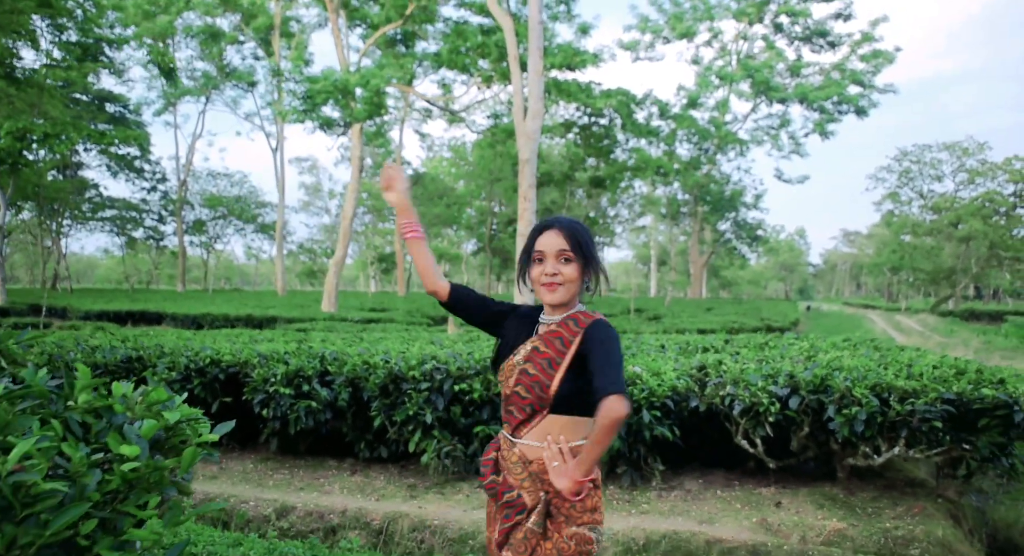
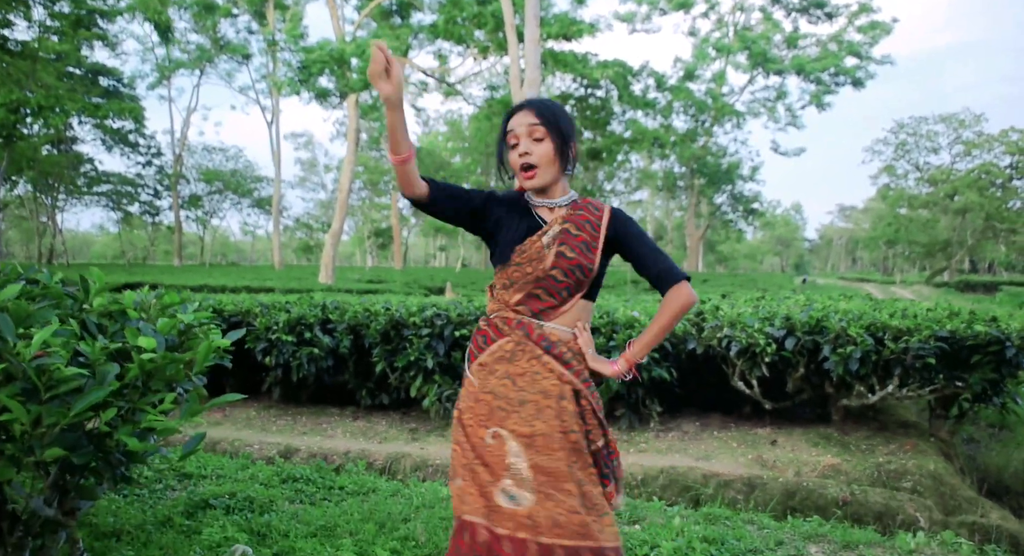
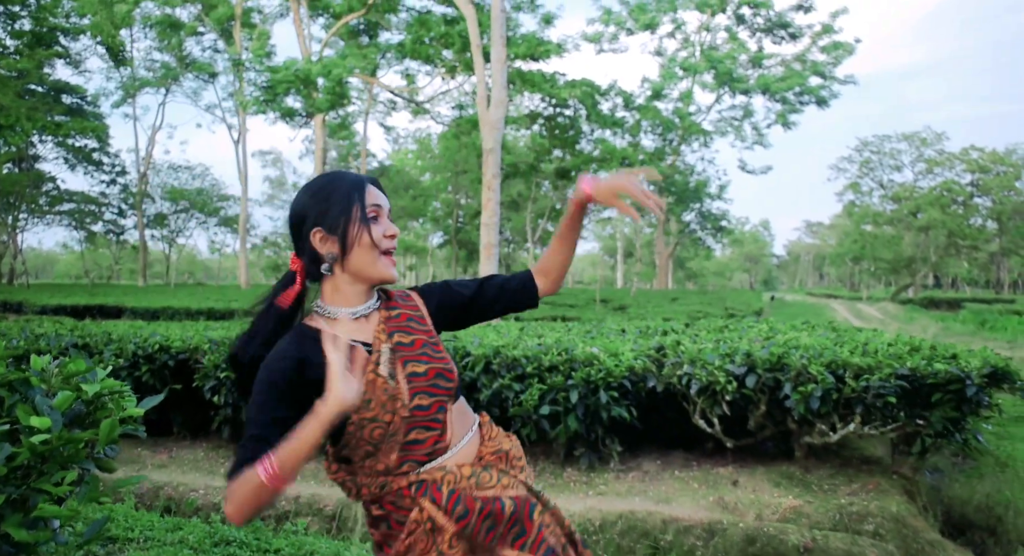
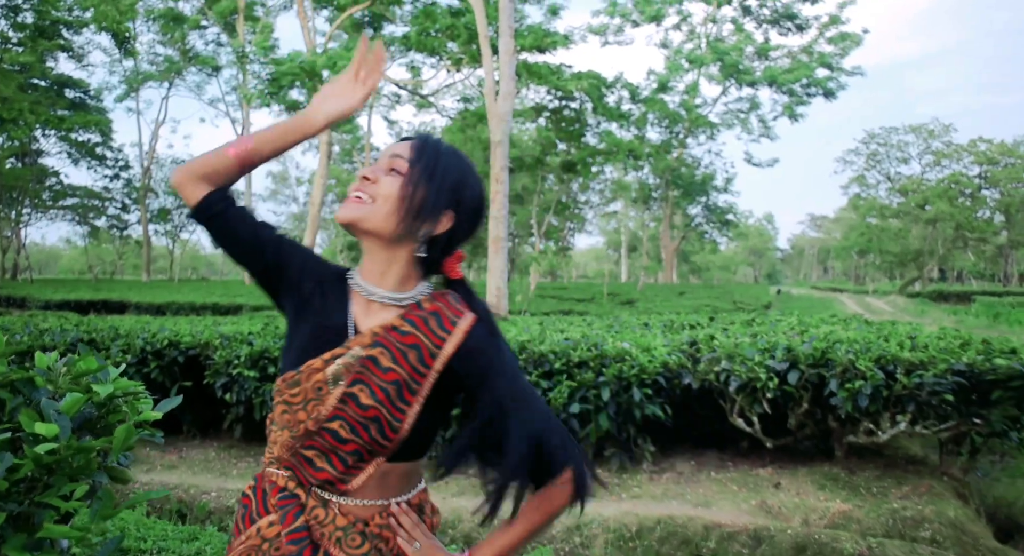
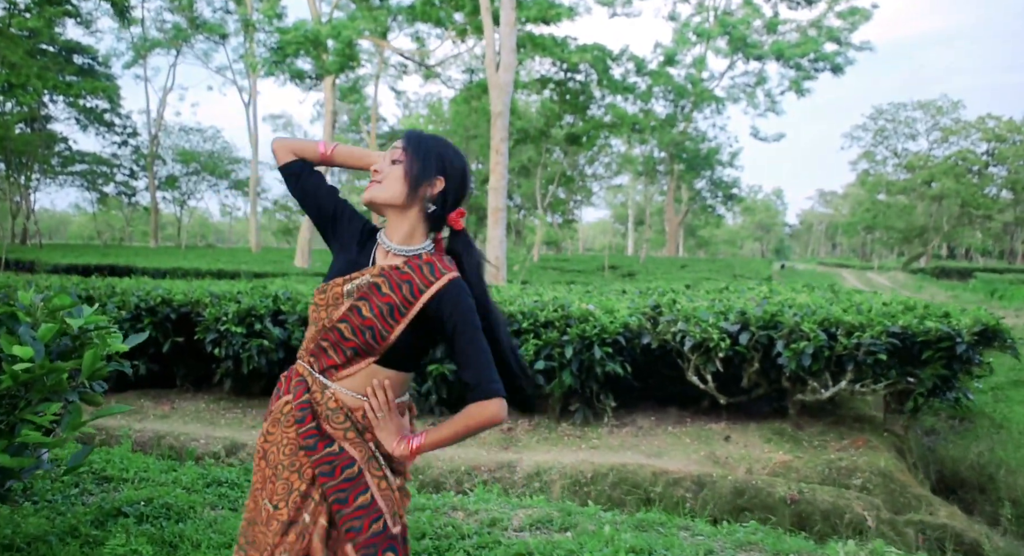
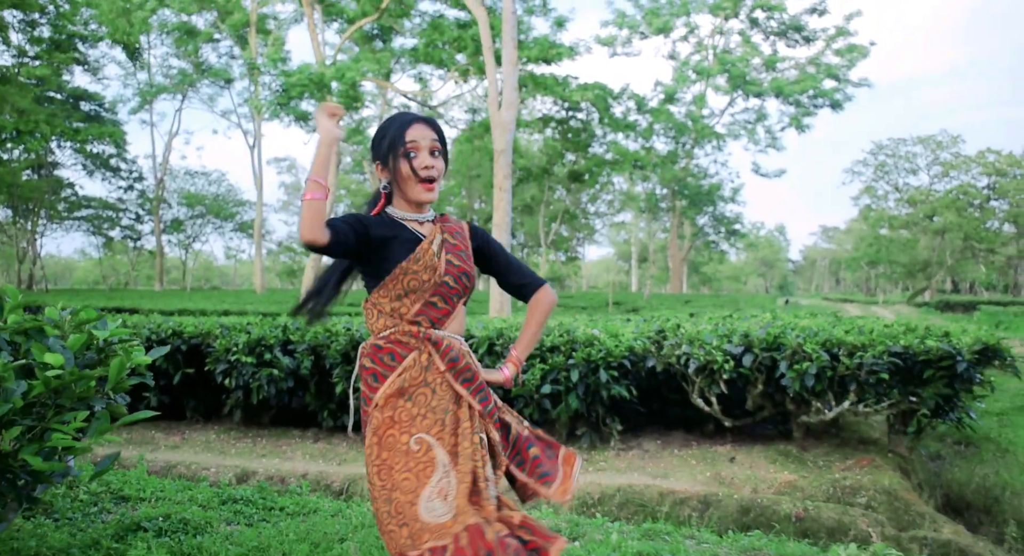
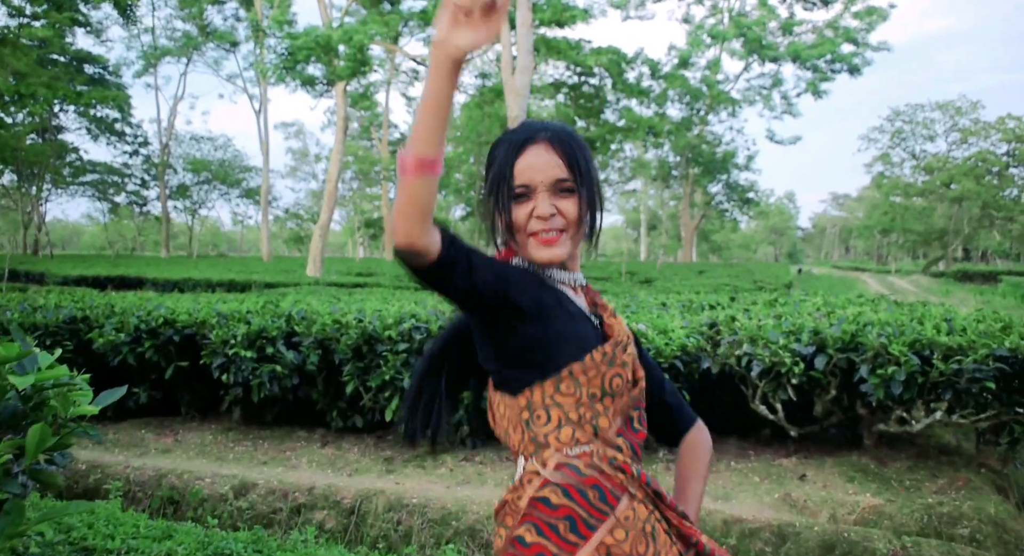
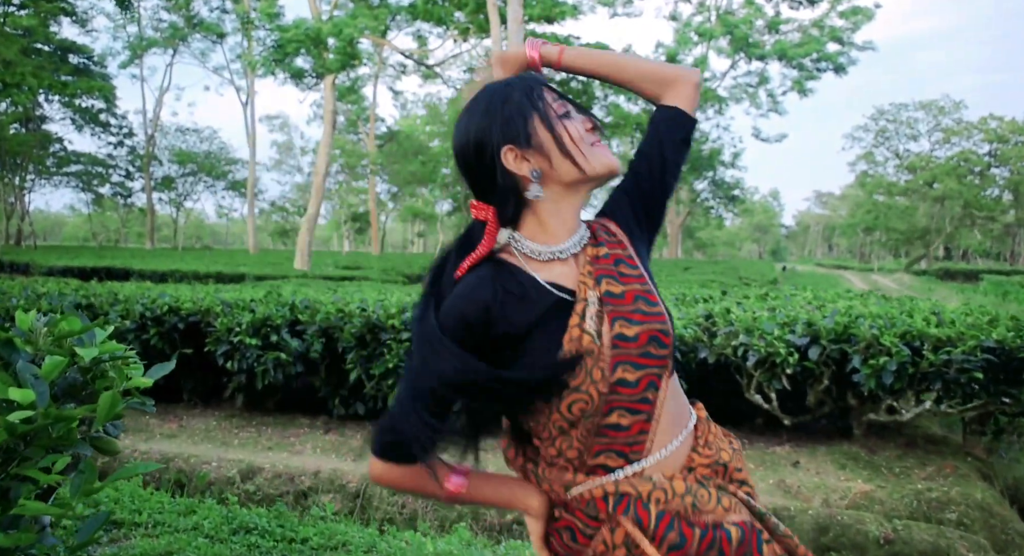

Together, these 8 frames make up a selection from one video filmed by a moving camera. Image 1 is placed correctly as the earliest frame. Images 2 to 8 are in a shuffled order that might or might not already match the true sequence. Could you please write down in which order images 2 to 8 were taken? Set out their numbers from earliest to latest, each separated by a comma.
2, 7, 6, 5, 8, 4, 3
